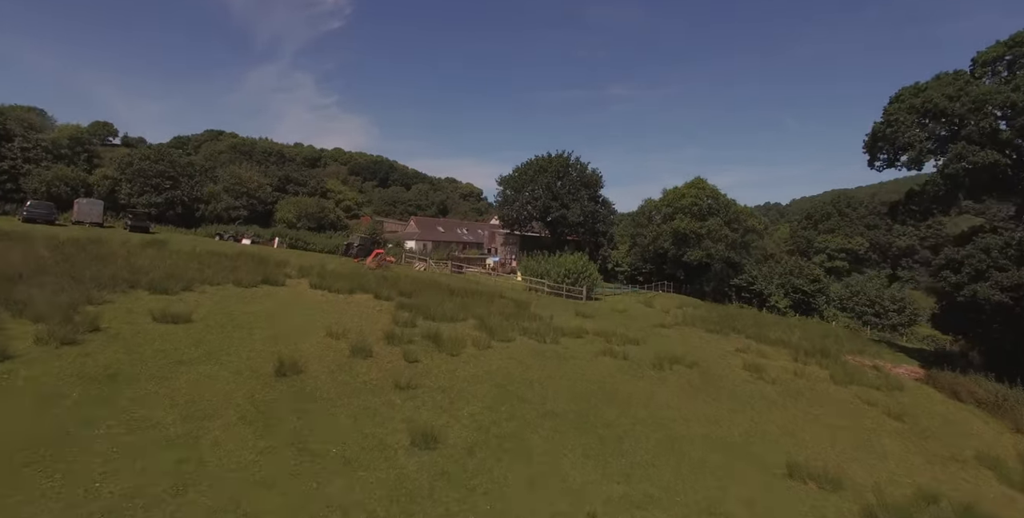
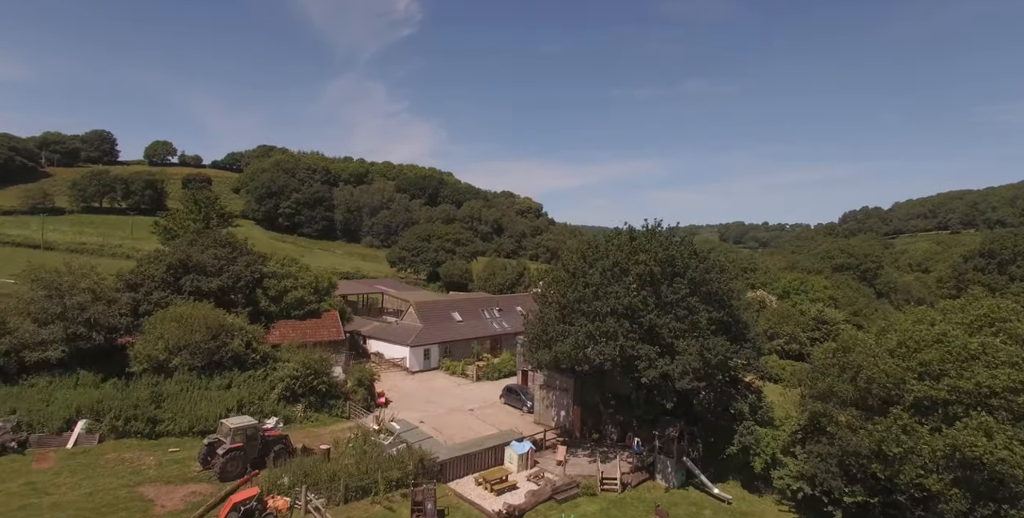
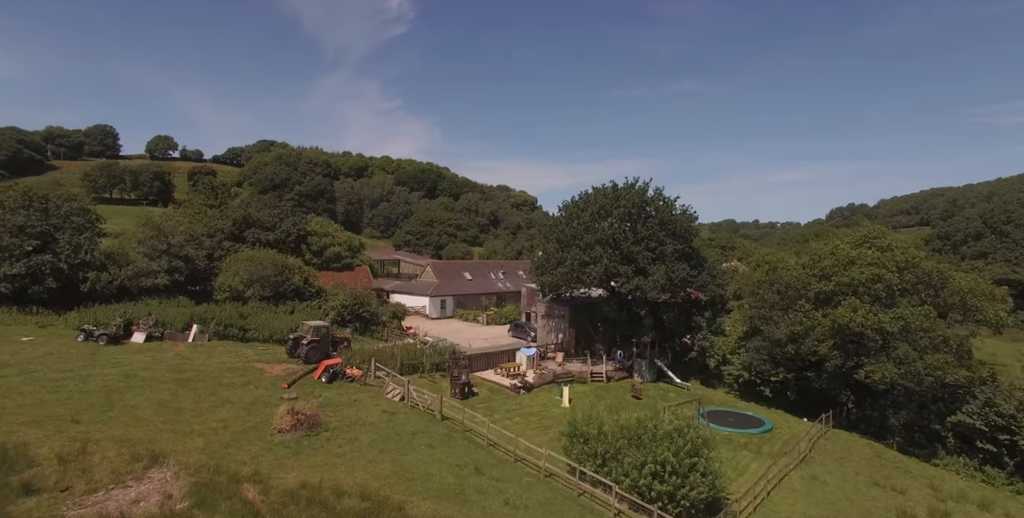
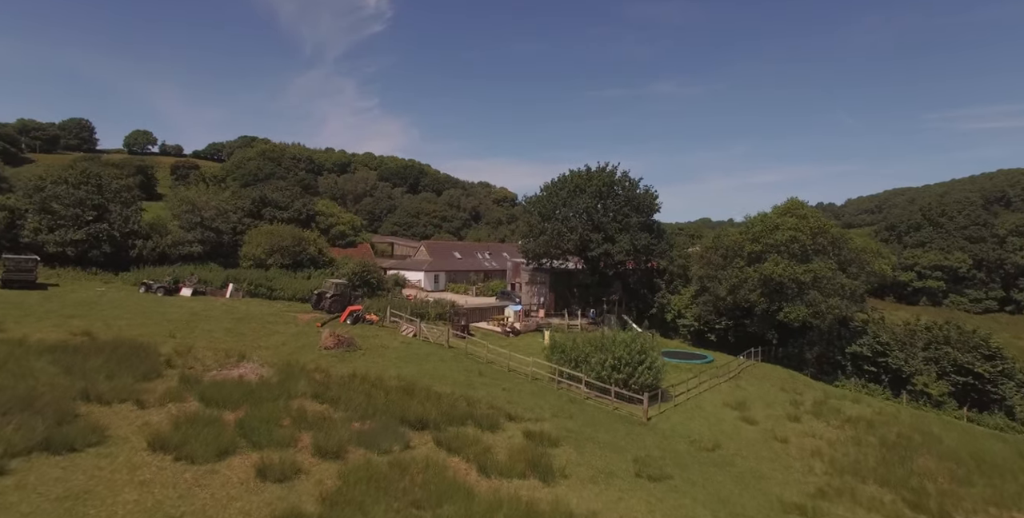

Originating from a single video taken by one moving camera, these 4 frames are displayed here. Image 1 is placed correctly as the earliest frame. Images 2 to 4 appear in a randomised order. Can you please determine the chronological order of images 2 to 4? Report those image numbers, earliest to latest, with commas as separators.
4, 3, 2
